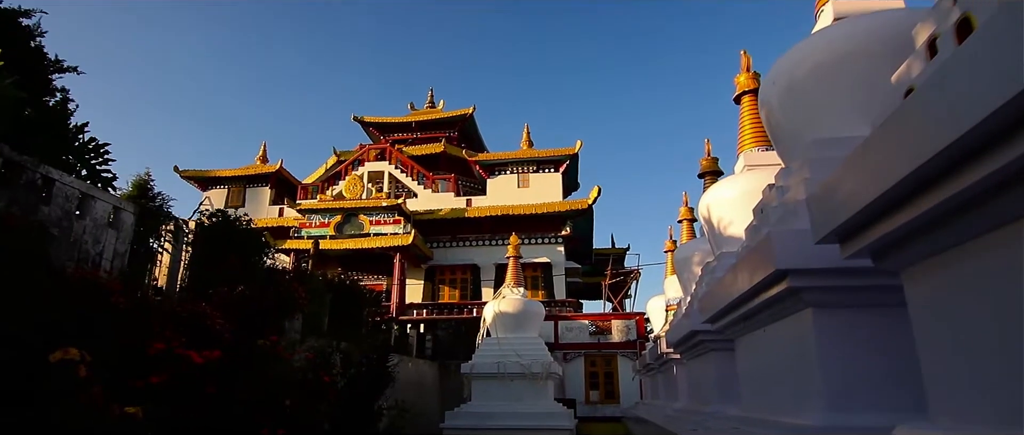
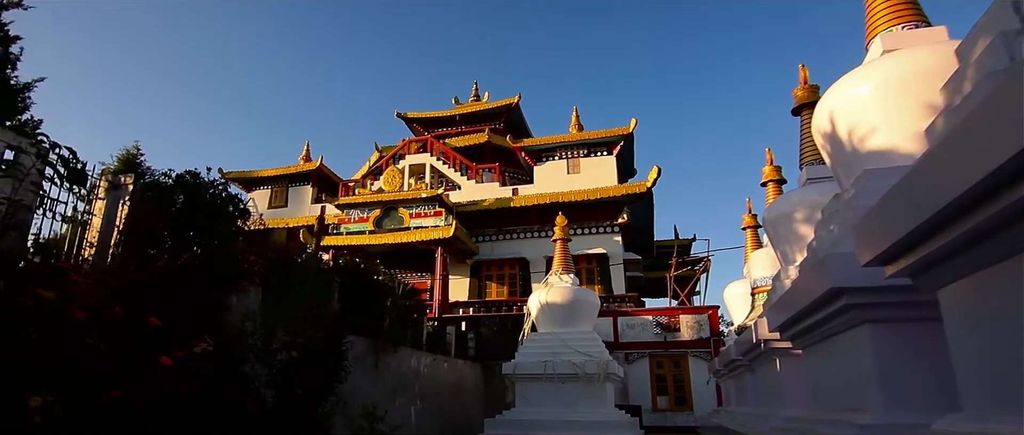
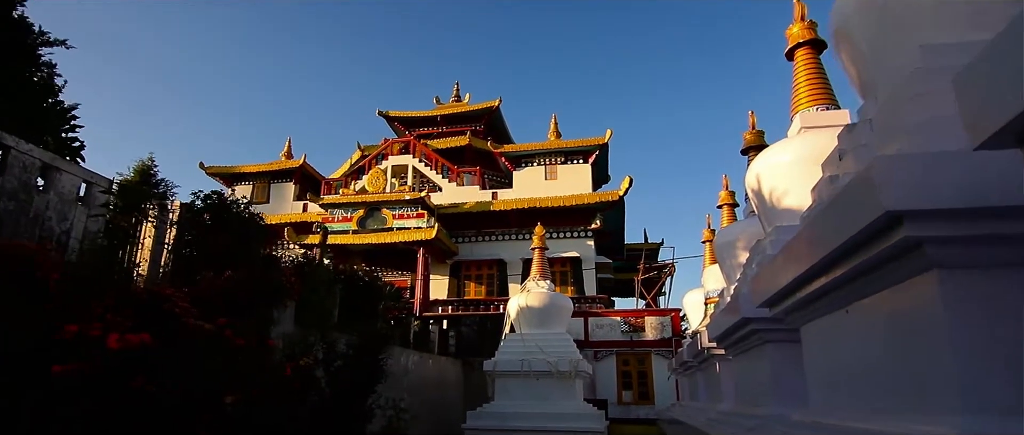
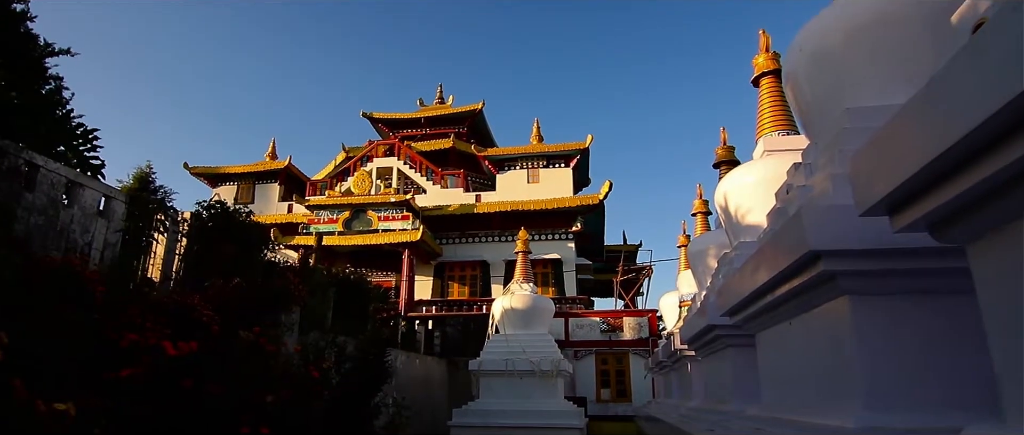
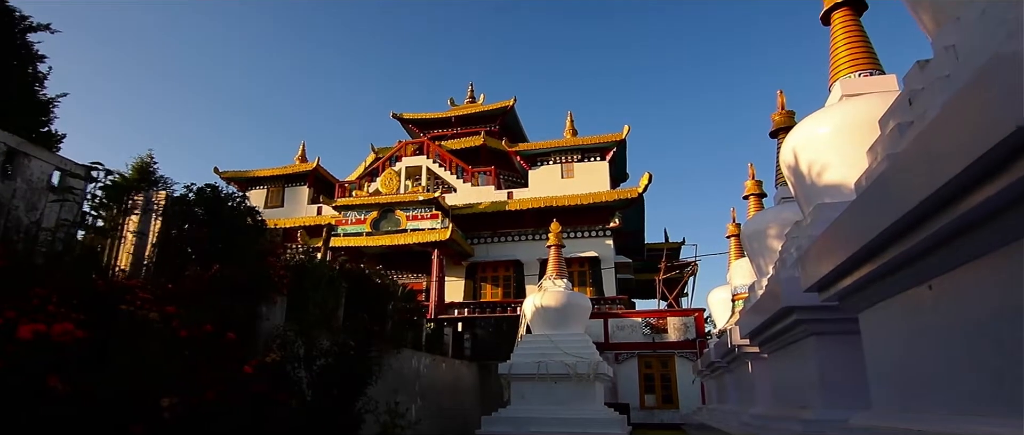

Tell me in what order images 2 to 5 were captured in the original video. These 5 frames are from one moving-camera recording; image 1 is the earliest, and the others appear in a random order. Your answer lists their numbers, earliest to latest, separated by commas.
4, 3, 5, 2
